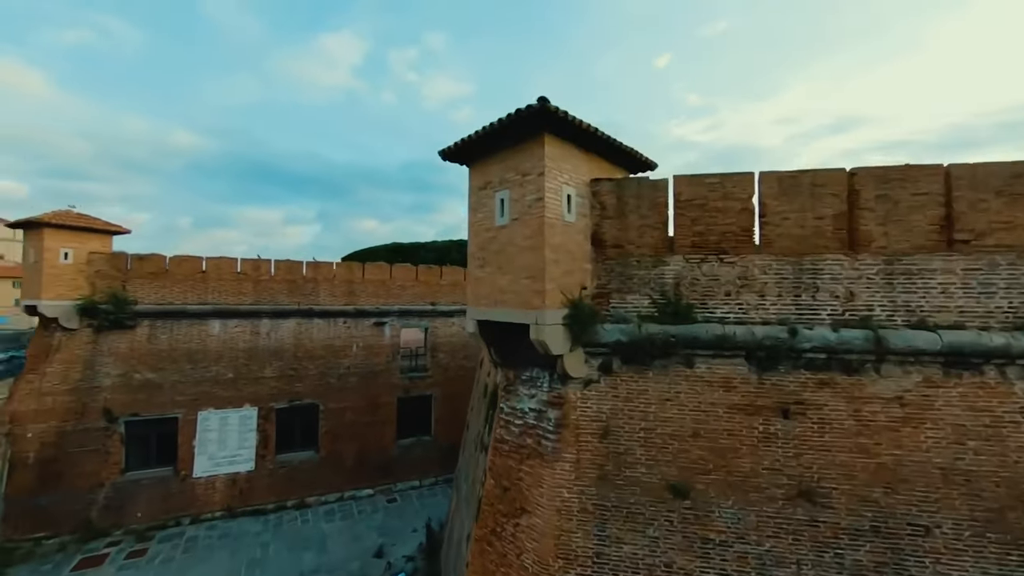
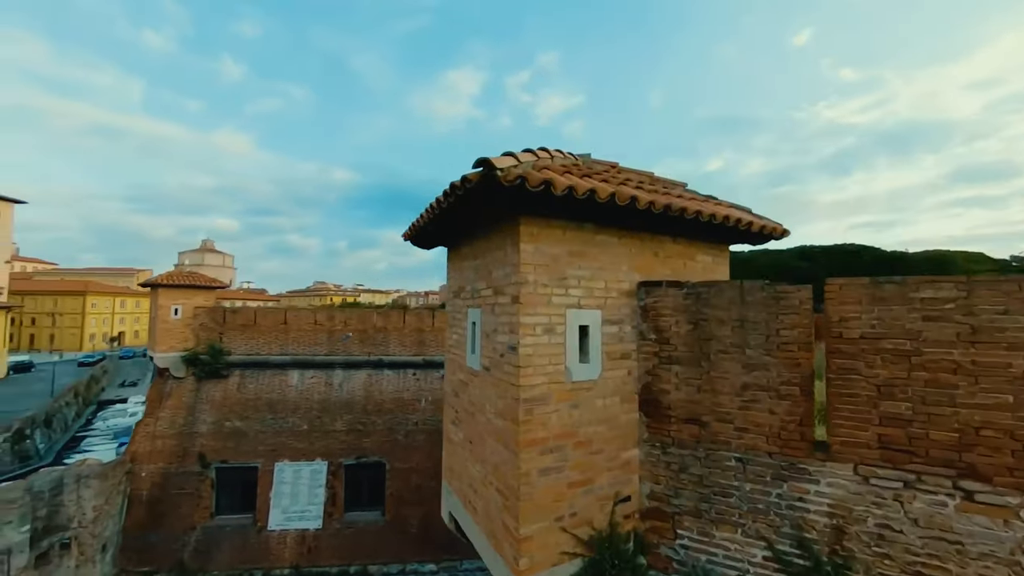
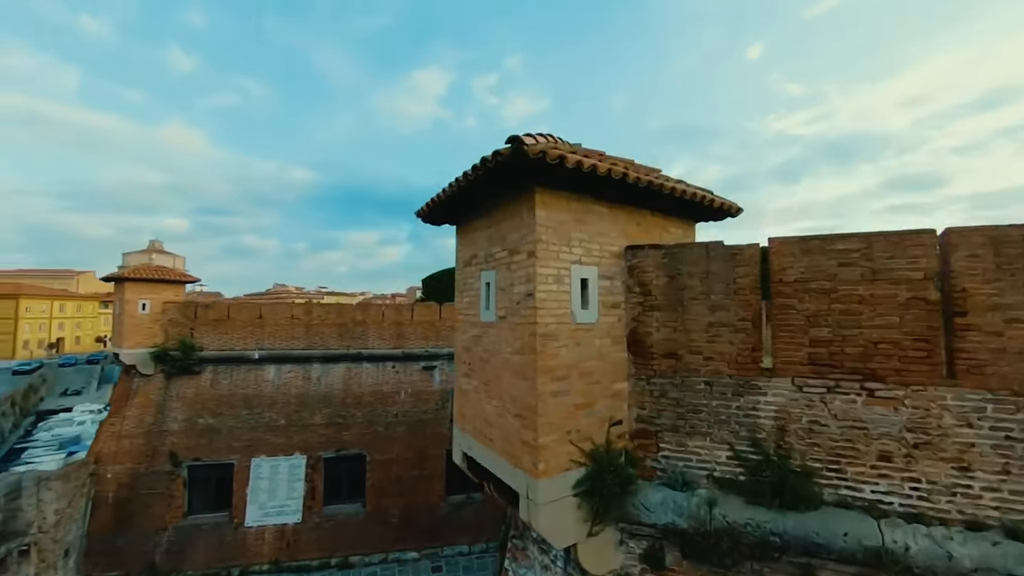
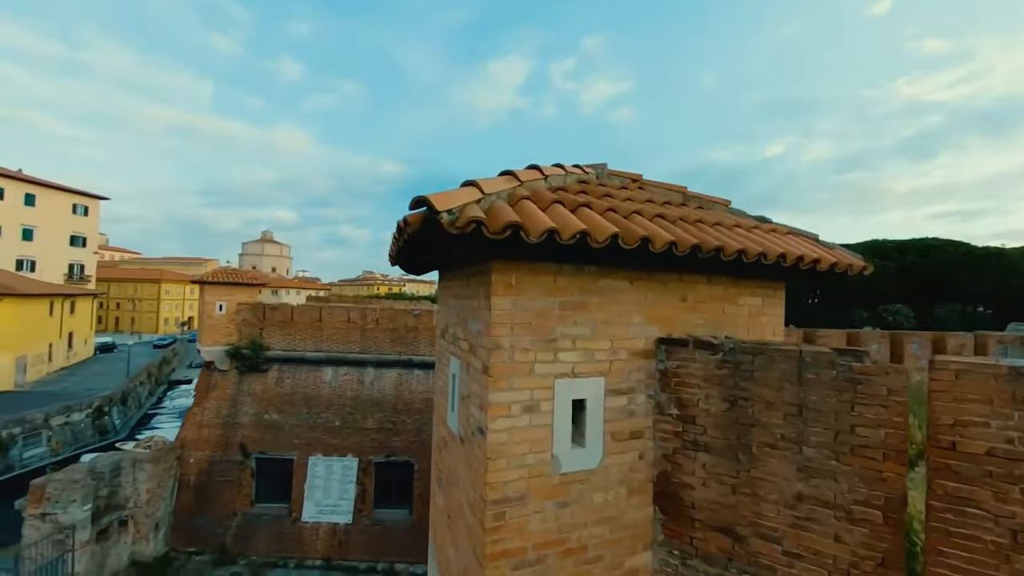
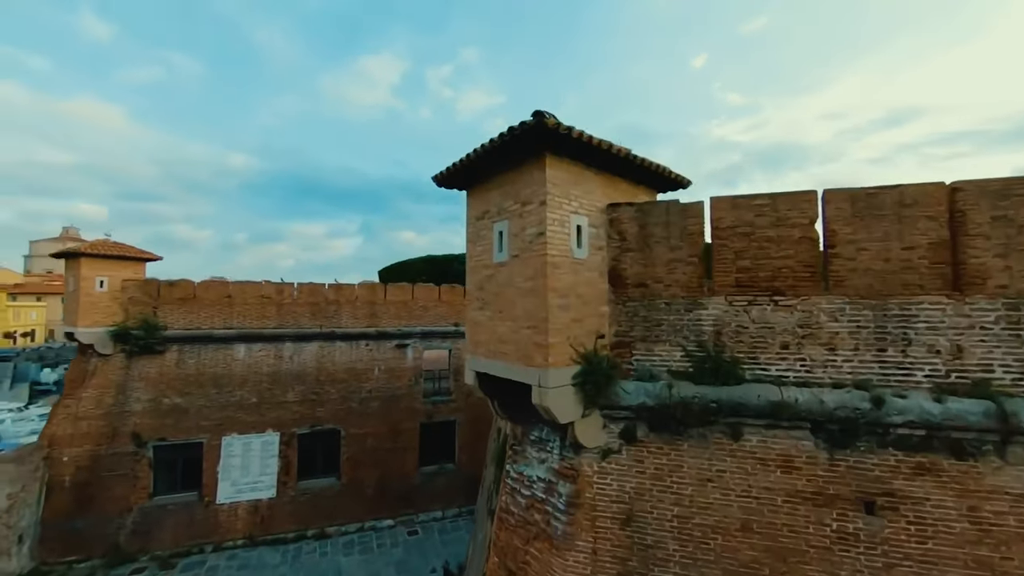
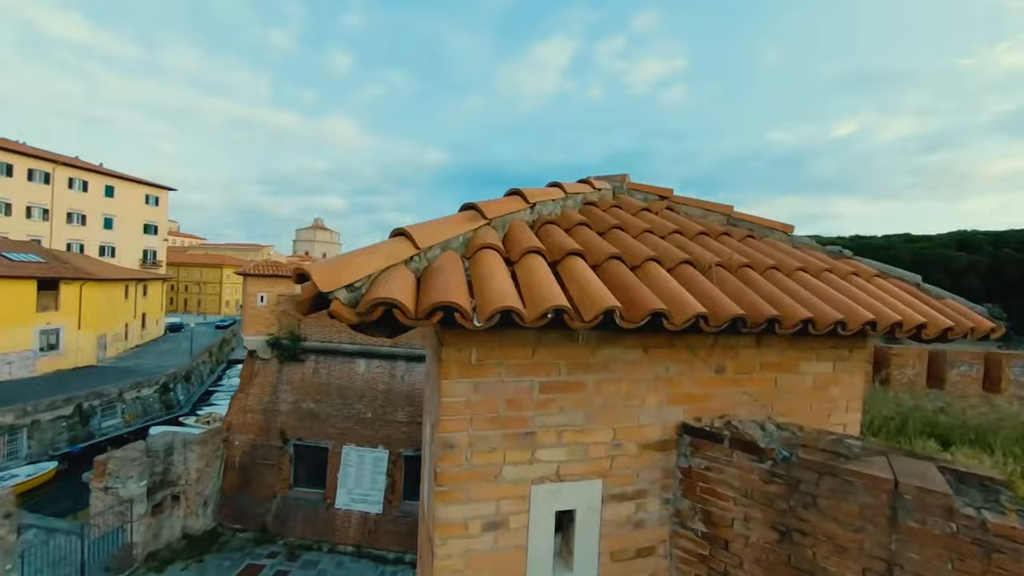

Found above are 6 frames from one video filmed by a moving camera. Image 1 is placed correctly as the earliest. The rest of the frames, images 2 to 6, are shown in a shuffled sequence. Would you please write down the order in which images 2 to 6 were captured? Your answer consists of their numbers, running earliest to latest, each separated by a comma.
5, 3, 2, 4, 6
